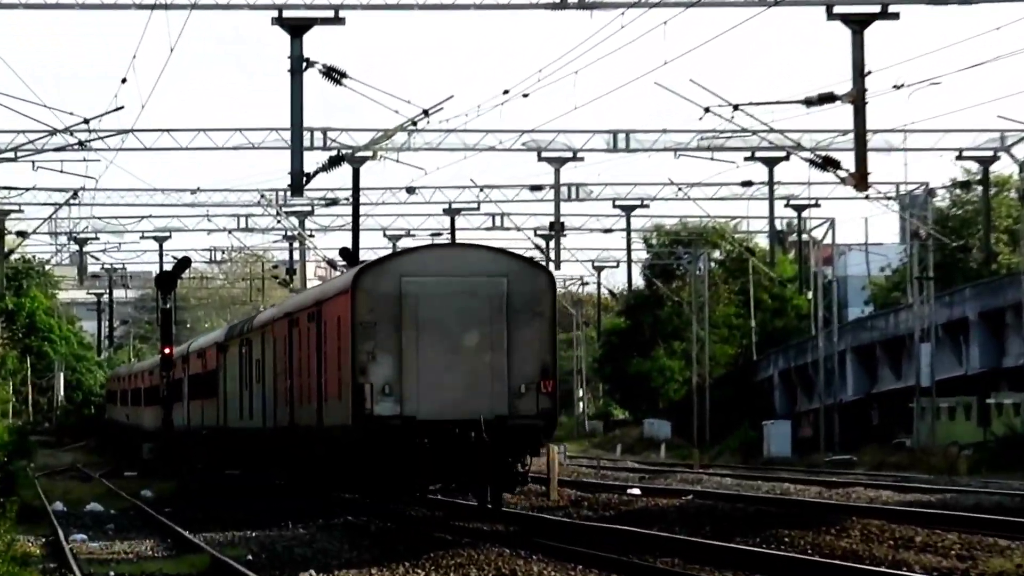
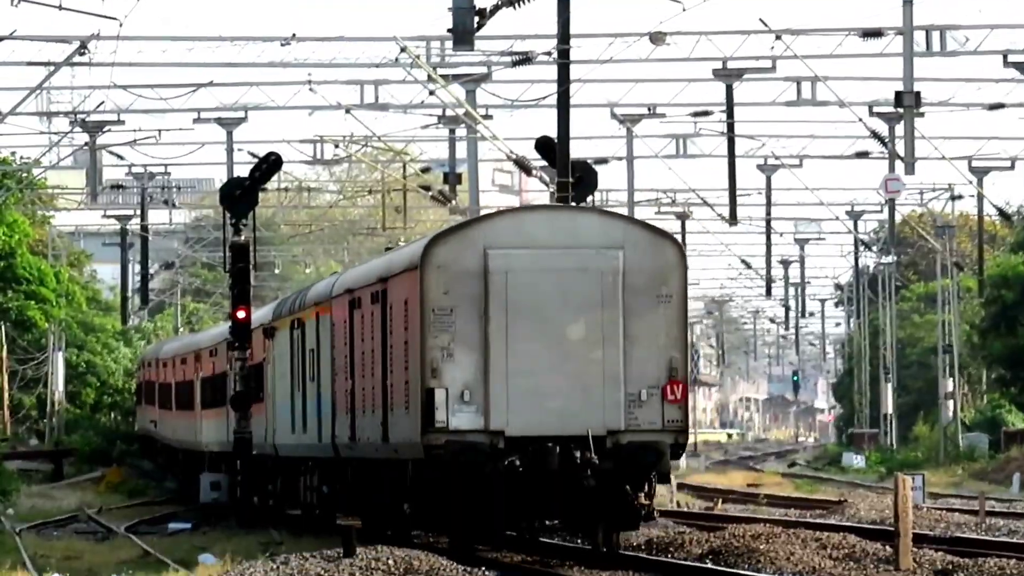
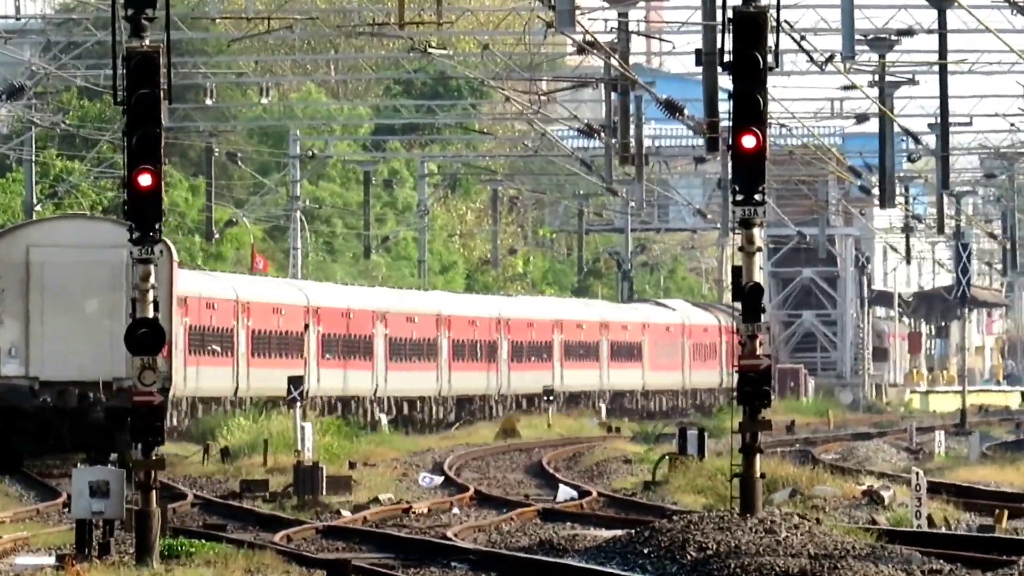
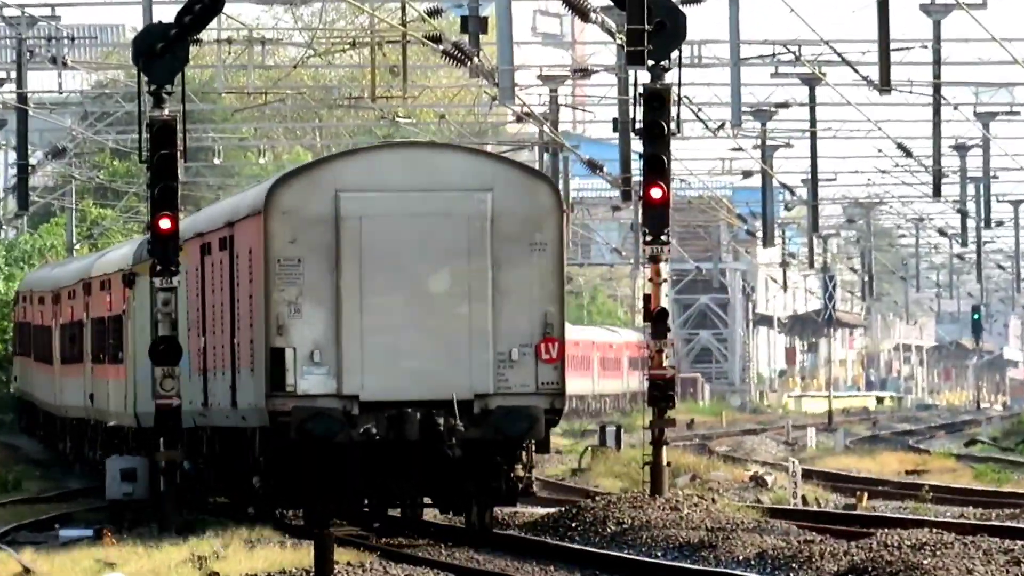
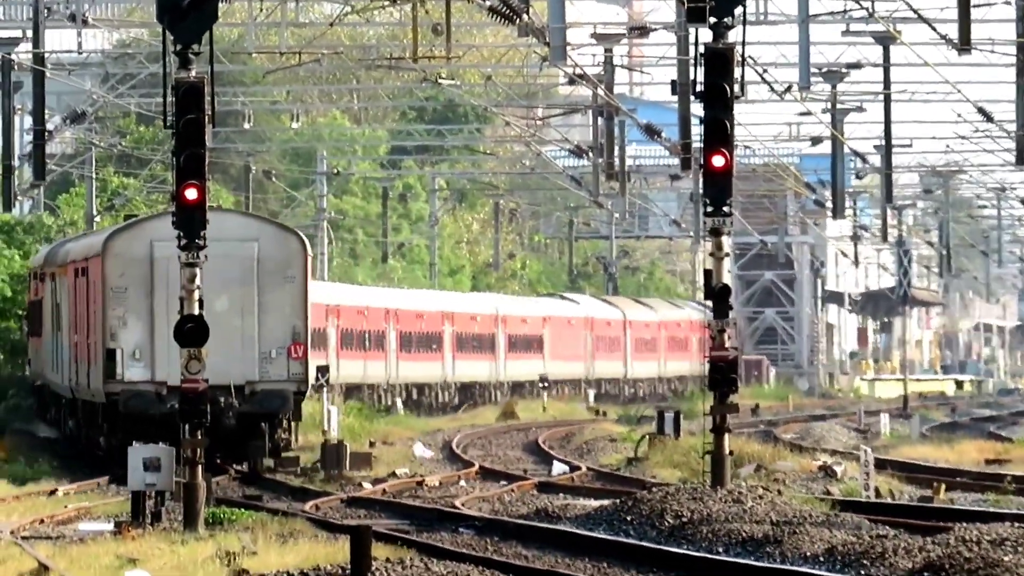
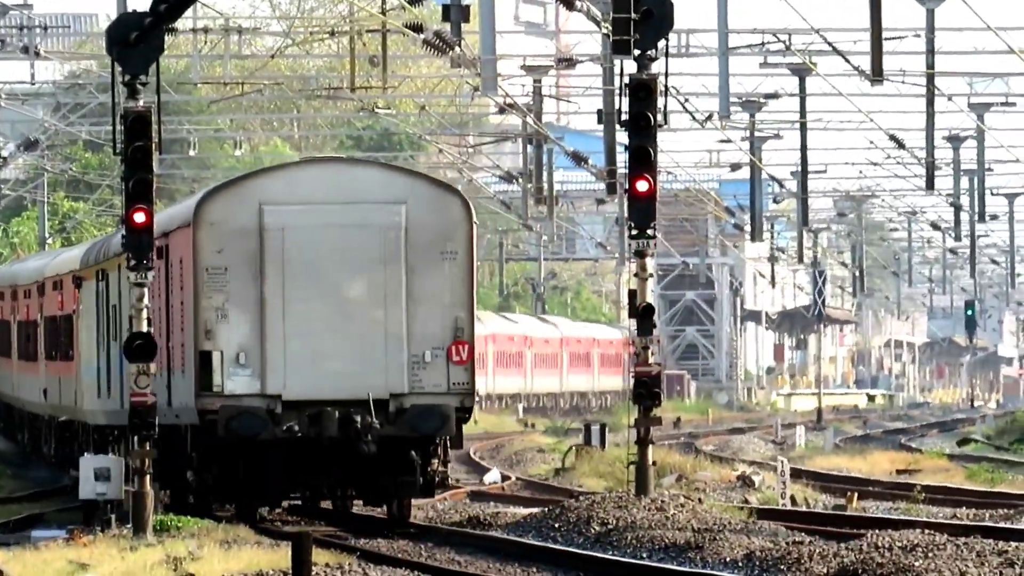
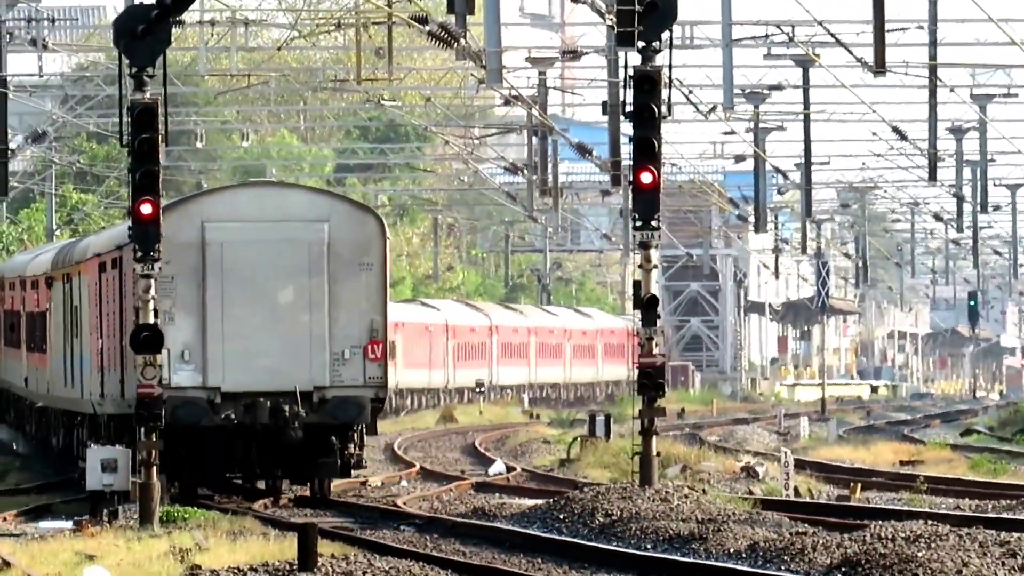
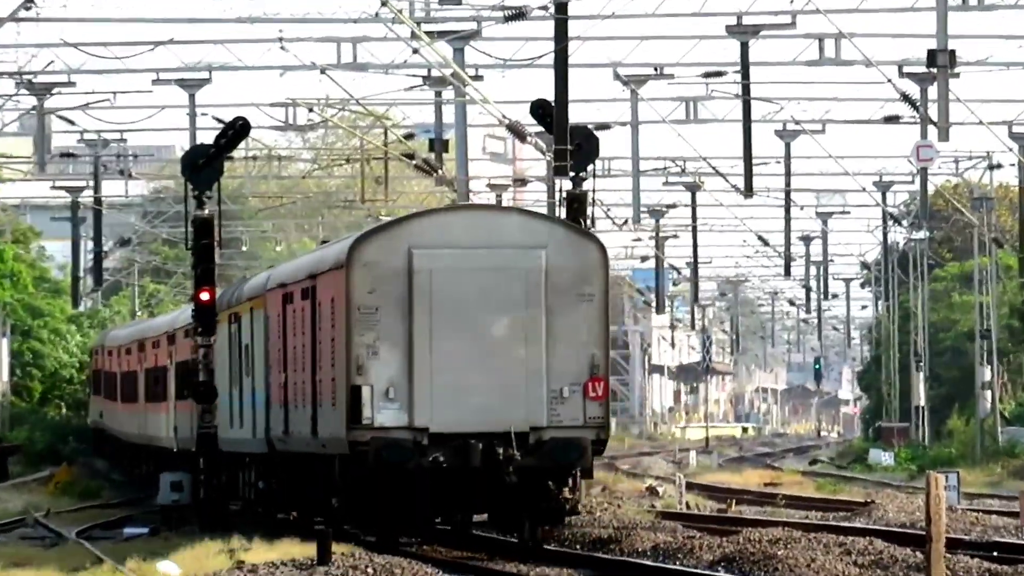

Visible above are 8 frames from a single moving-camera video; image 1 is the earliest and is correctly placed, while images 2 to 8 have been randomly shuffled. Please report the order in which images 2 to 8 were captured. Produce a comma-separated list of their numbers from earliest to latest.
2, 8, 4, 6, 7, 5, 3
